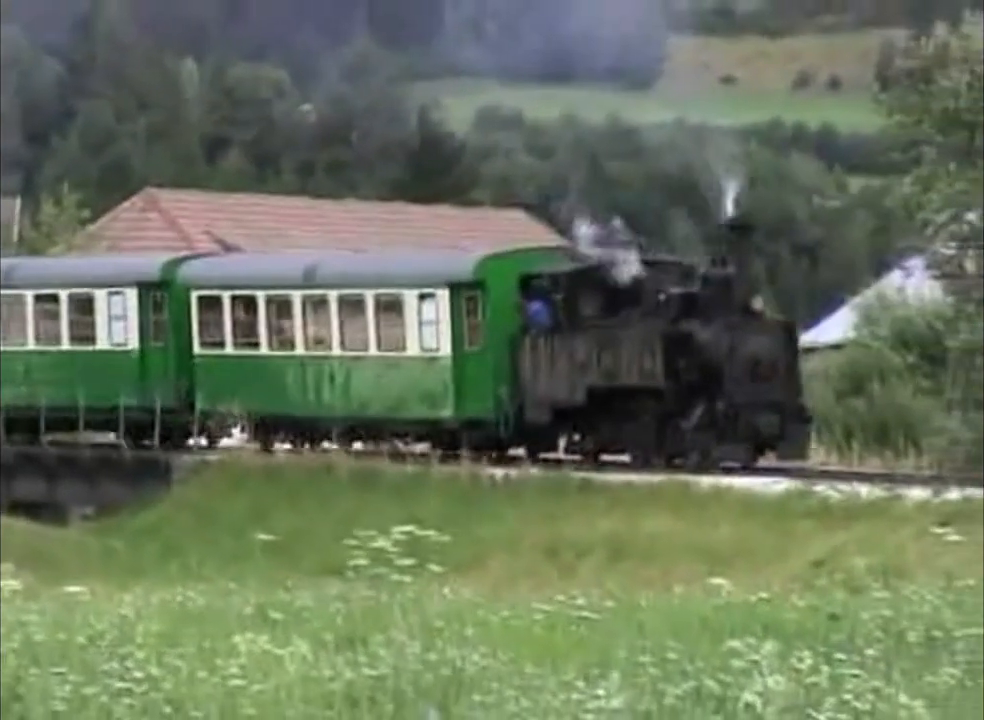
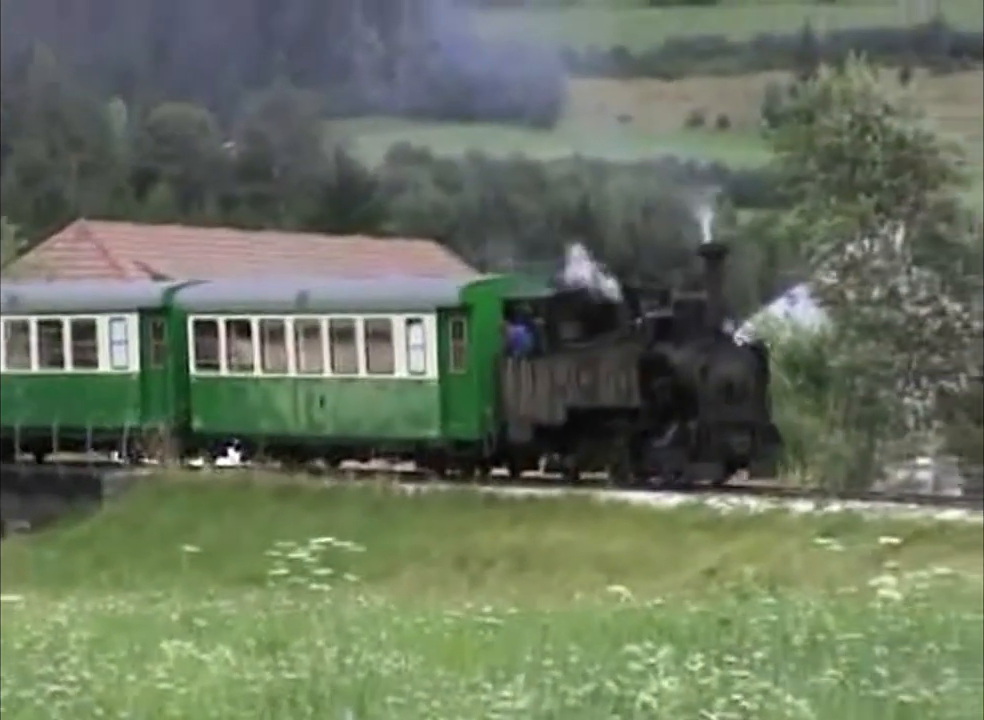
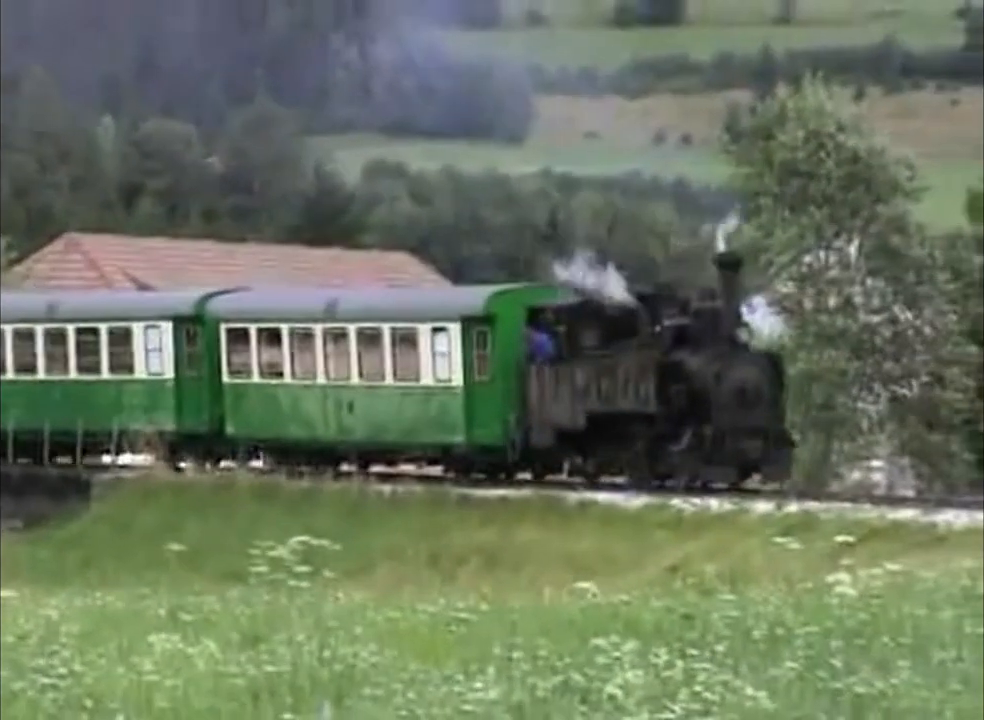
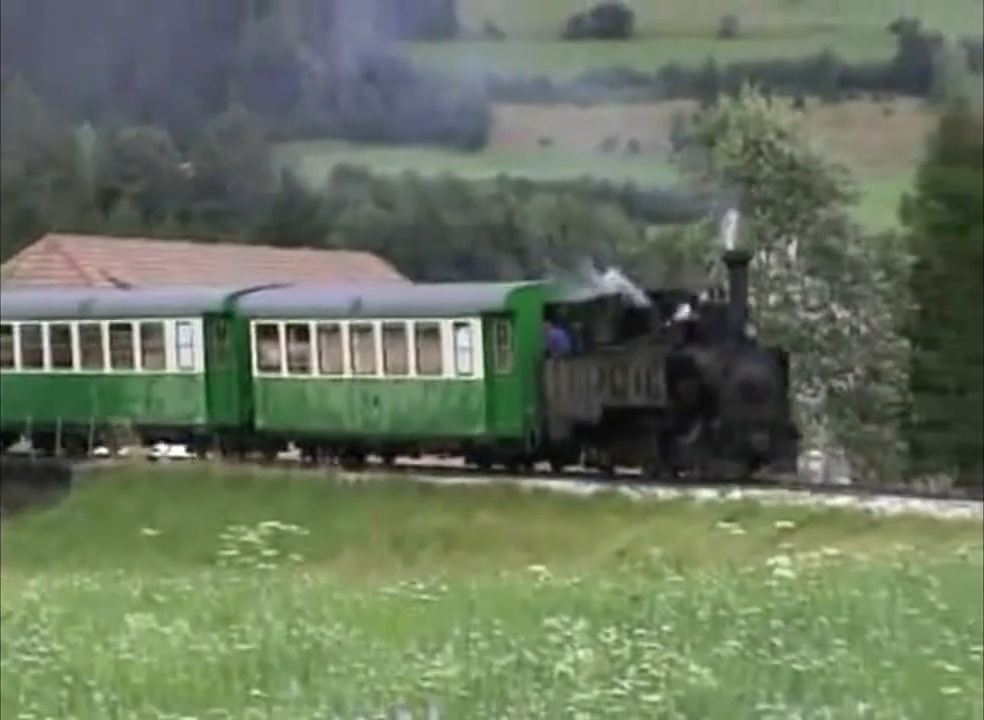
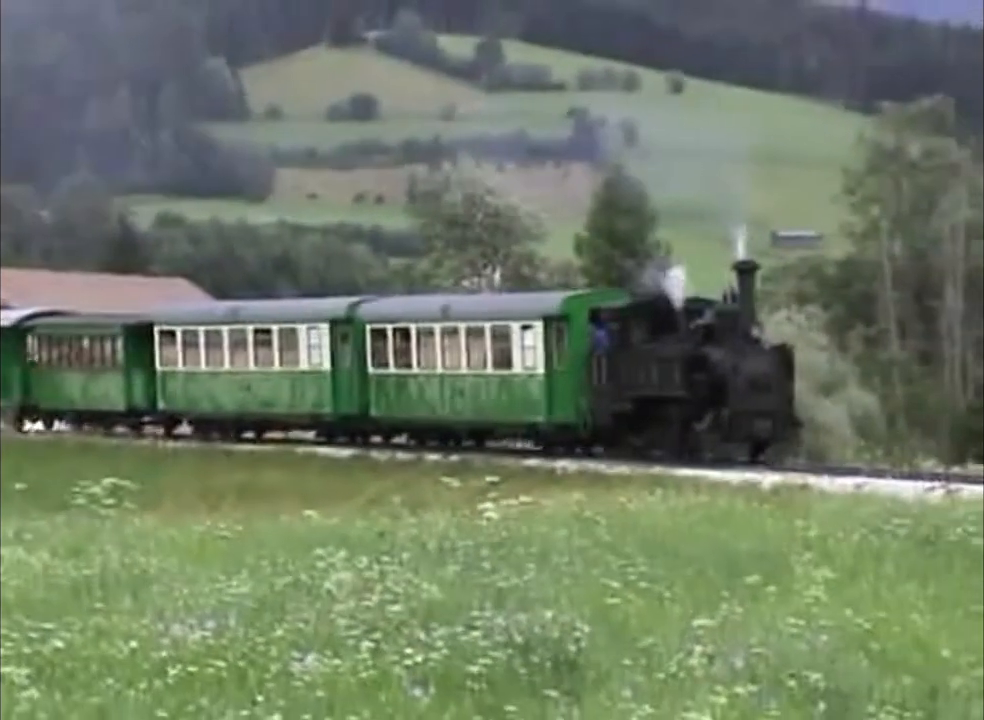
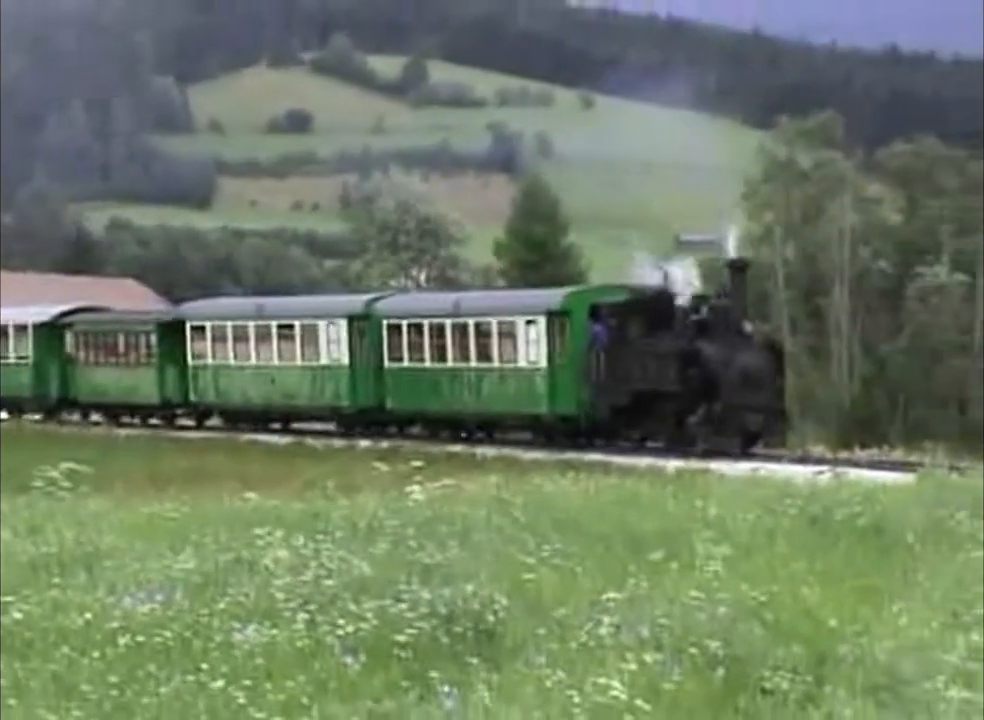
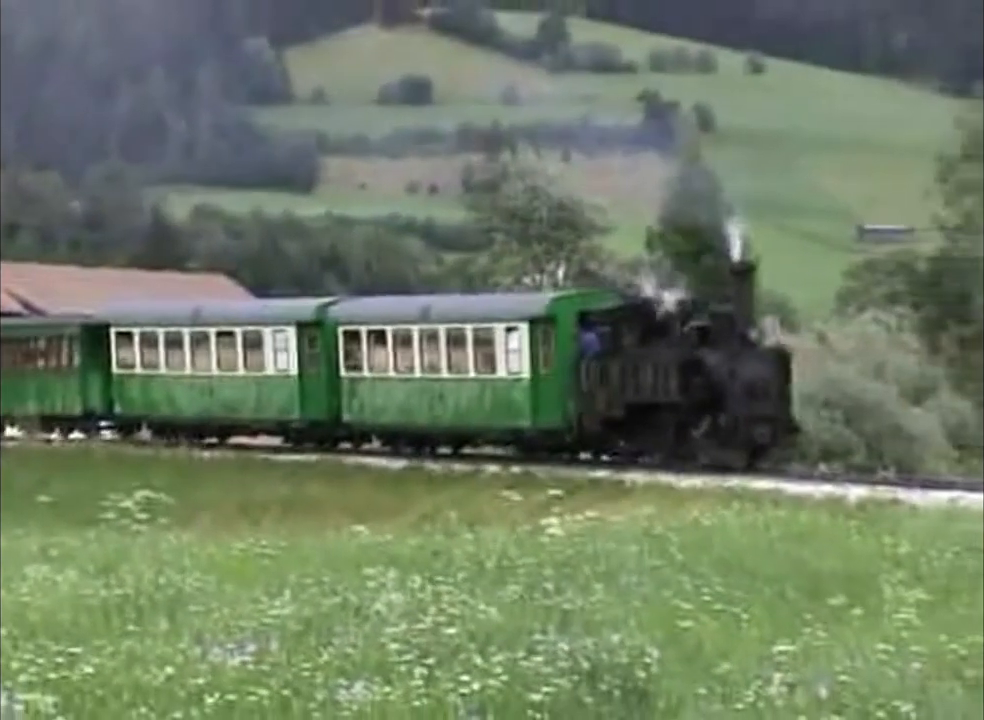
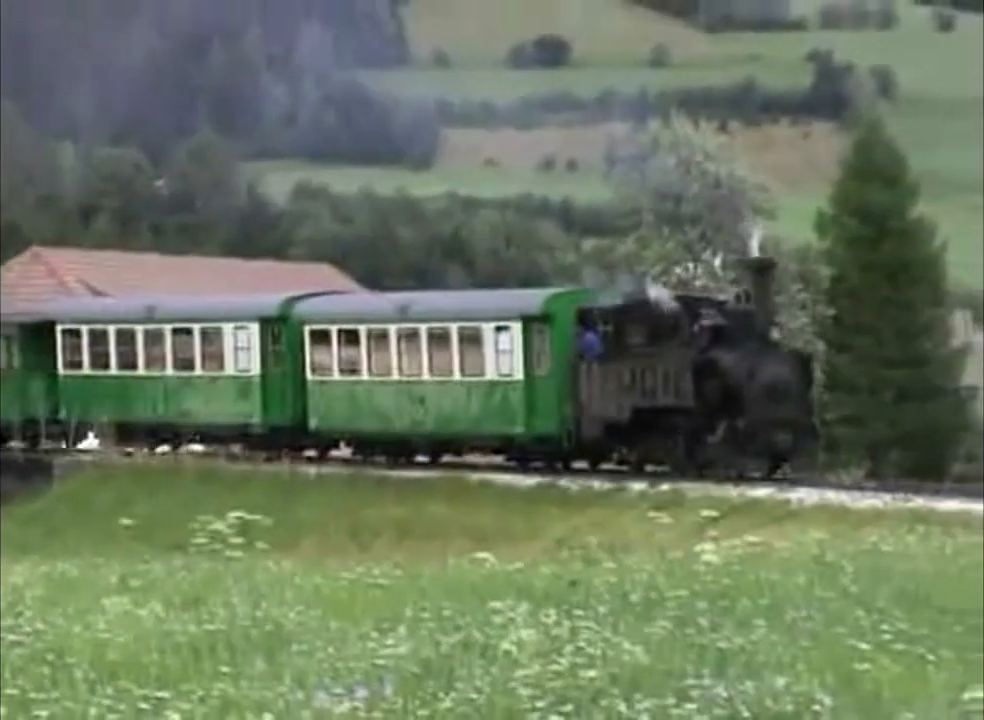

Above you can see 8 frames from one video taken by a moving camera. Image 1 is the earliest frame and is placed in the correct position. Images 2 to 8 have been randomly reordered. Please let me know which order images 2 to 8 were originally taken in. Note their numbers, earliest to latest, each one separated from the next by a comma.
2, 3, 4, 8, 7, 5, 6
